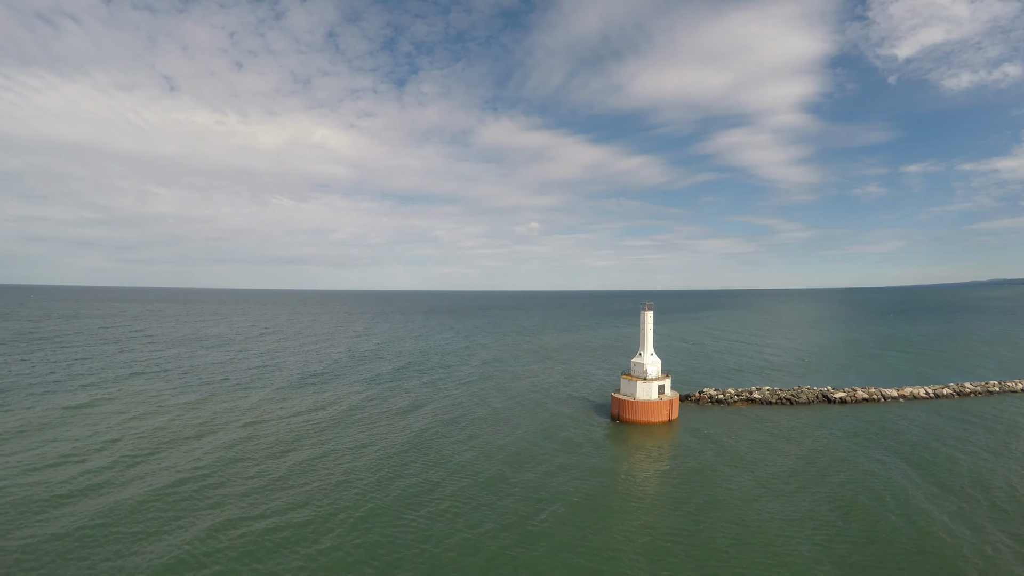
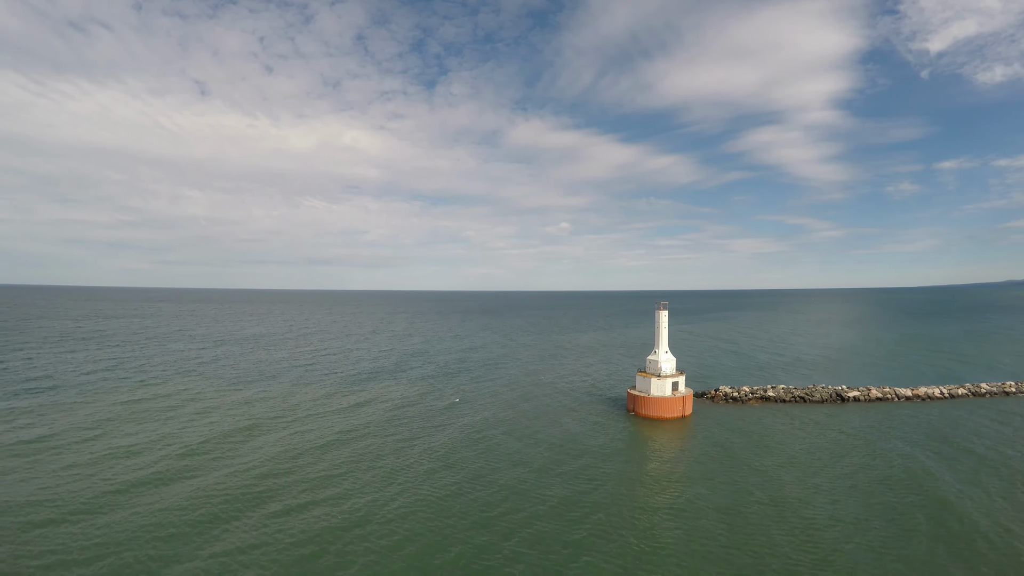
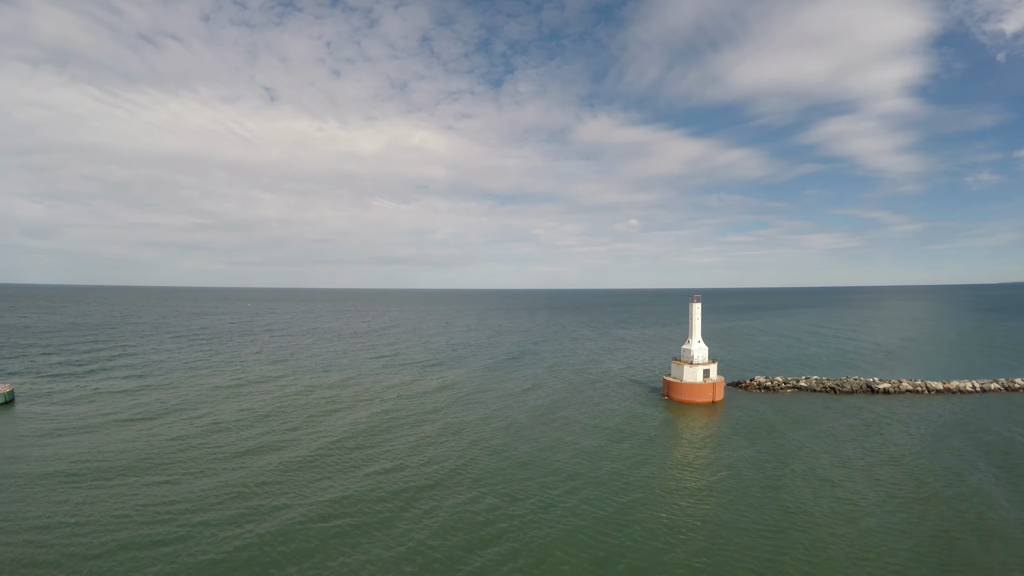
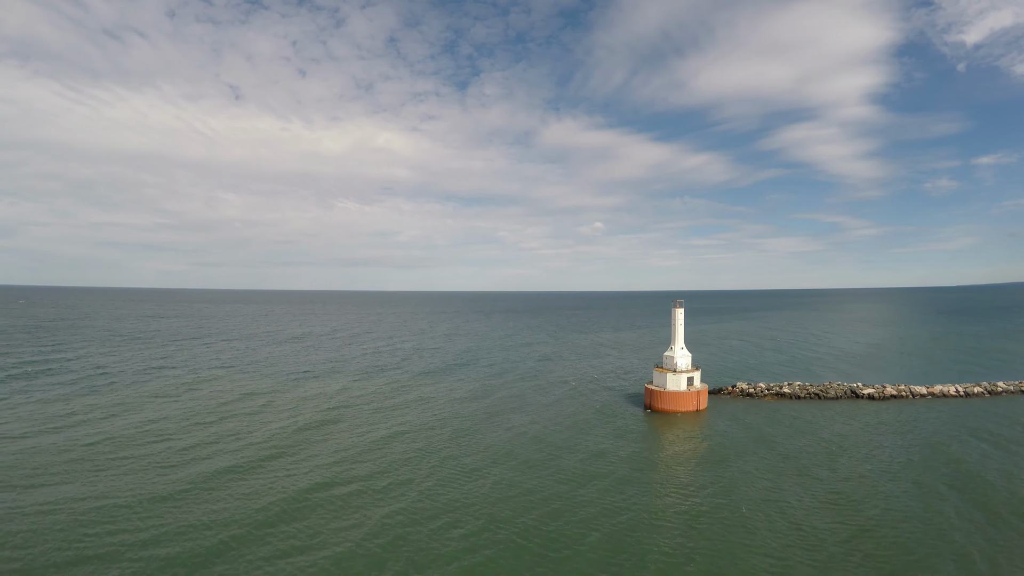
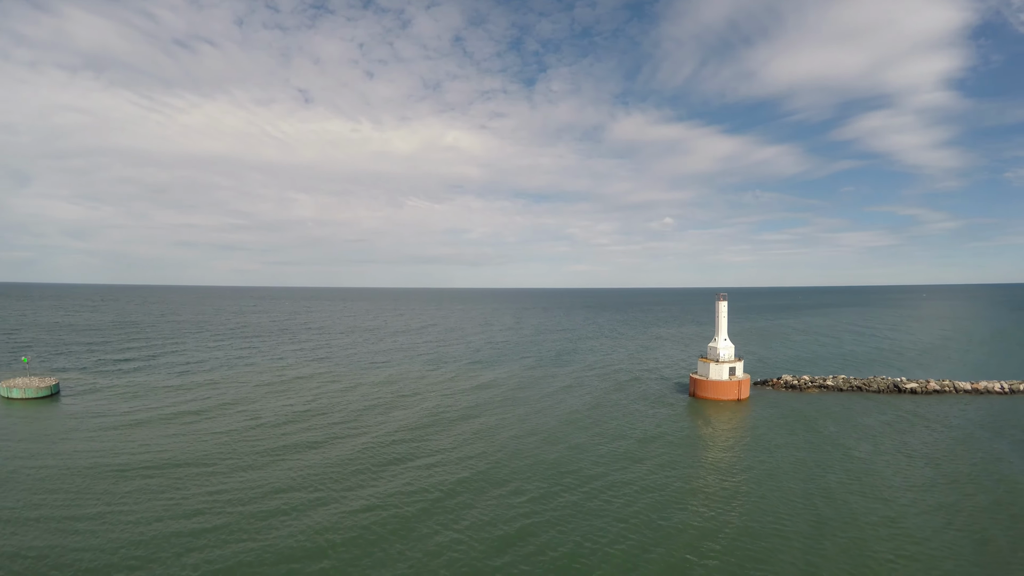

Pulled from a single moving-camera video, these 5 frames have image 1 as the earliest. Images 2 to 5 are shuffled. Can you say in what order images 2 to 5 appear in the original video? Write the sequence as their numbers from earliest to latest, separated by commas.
2, 4, 3, 5
